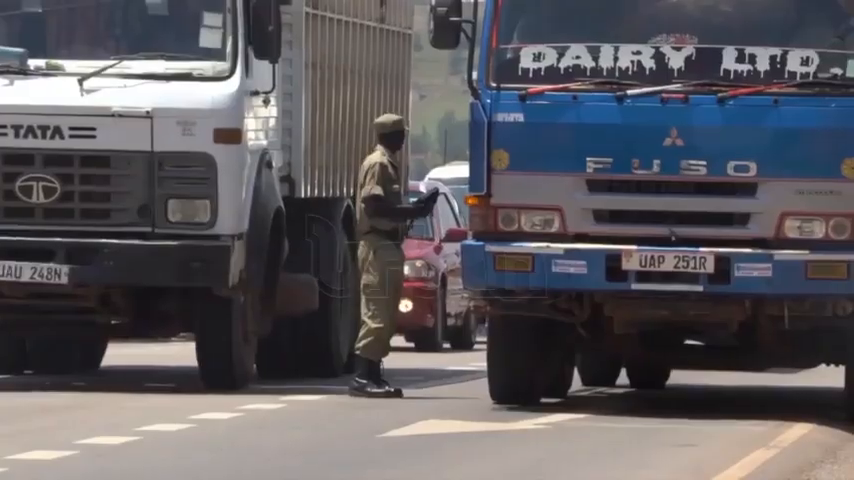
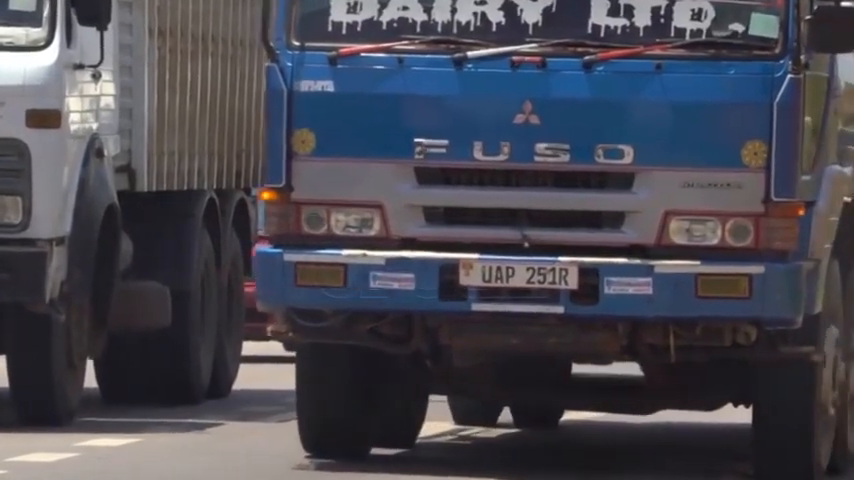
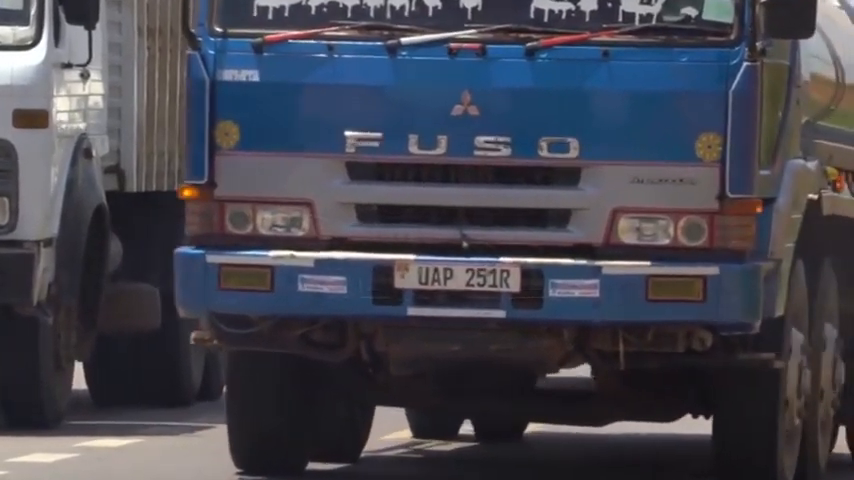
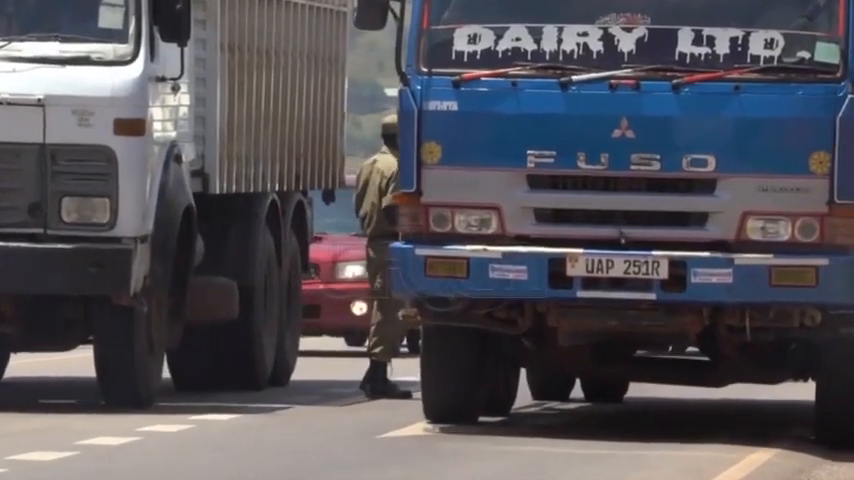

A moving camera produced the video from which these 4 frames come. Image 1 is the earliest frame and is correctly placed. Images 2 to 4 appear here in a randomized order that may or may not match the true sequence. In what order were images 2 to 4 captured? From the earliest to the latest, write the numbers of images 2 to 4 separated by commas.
4, 2, 3
